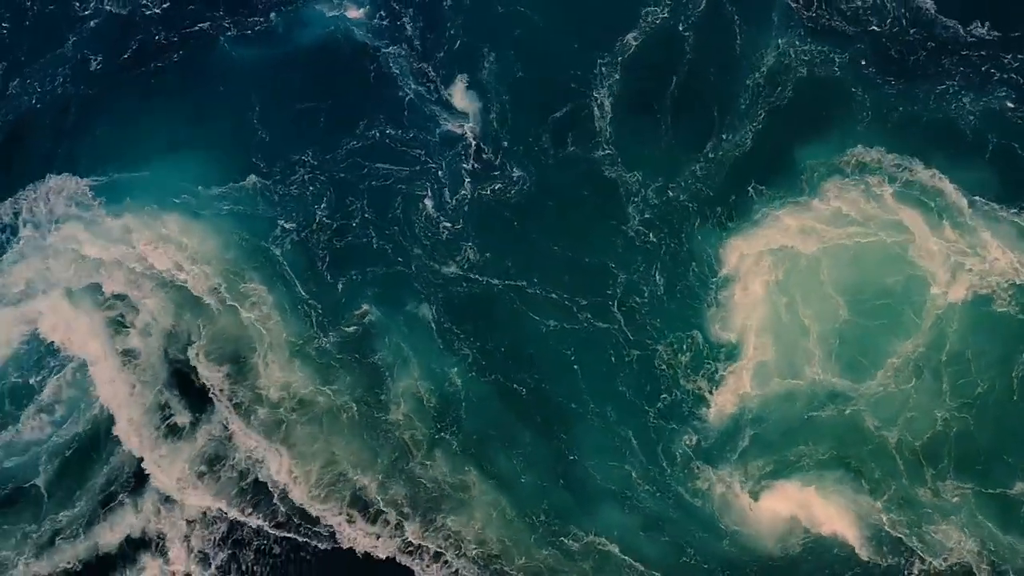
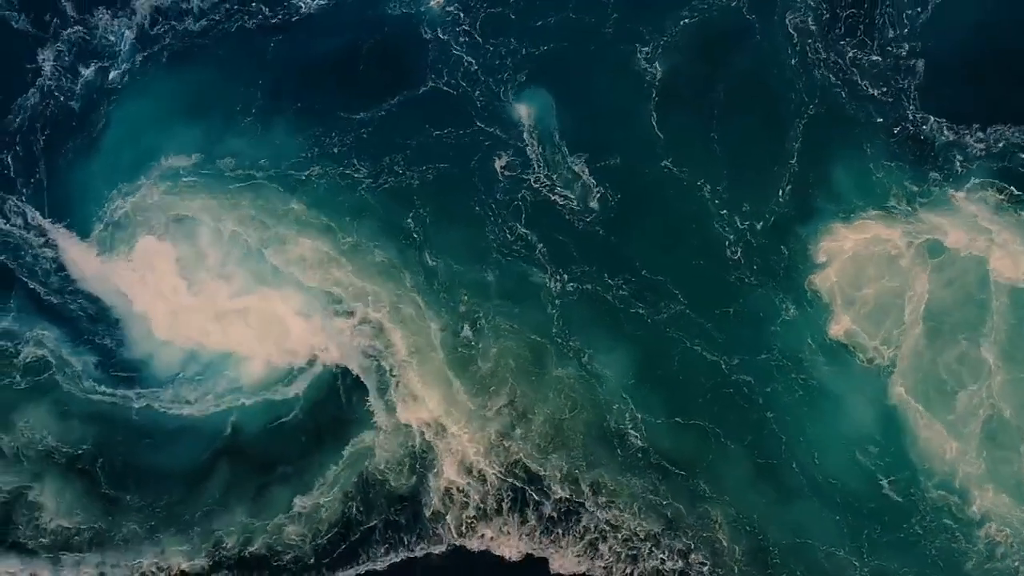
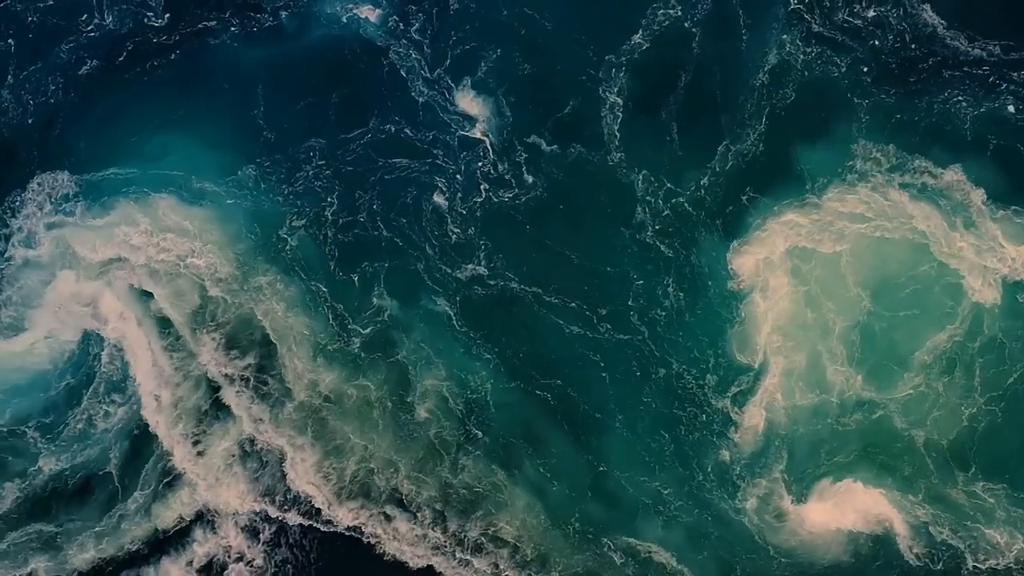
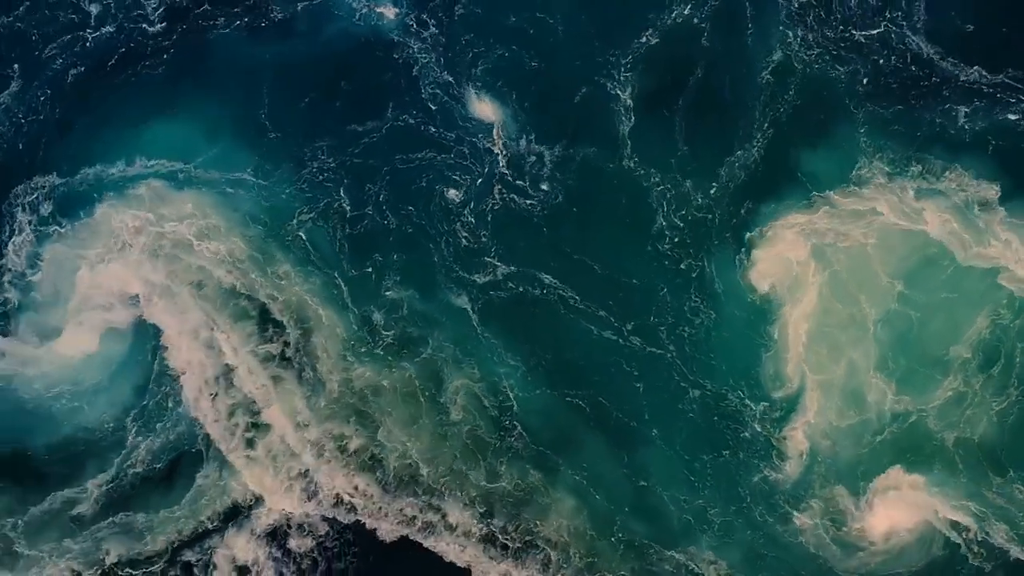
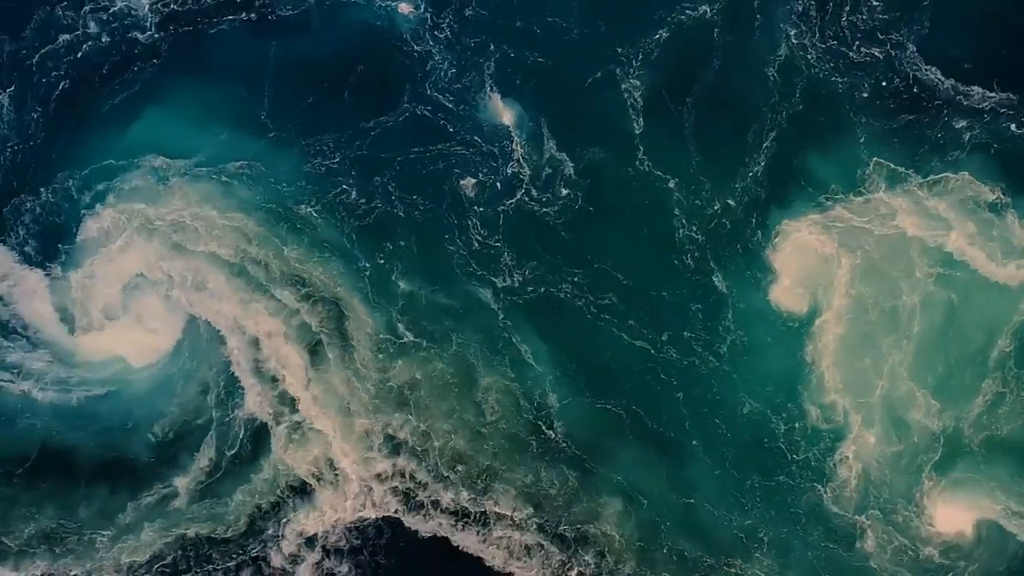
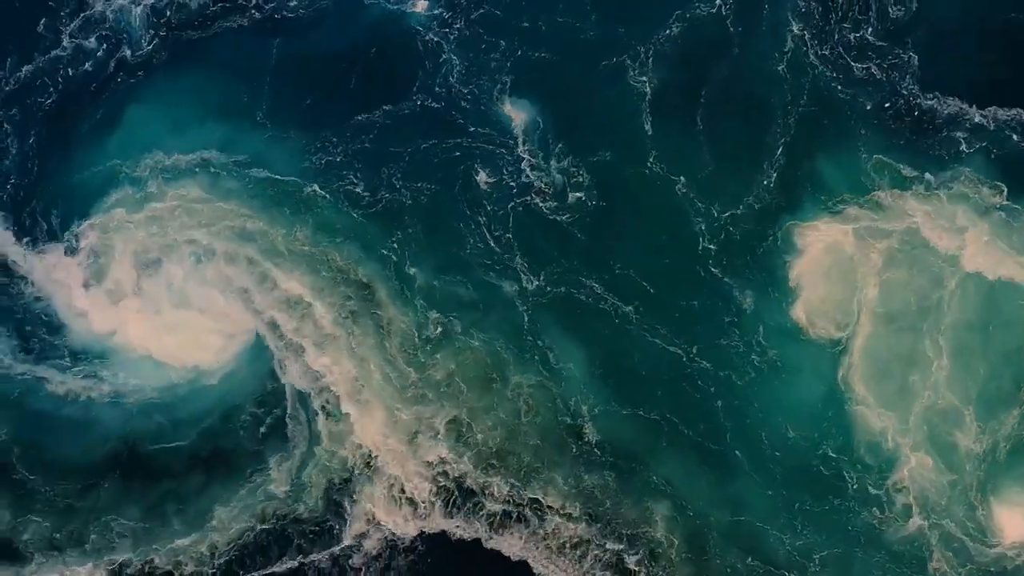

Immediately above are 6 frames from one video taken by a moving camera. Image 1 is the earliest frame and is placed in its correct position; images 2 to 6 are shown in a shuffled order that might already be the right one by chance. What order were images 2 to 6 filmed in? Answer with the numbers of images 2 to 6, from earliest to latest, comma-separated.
3, 4, 5, 6, 2
